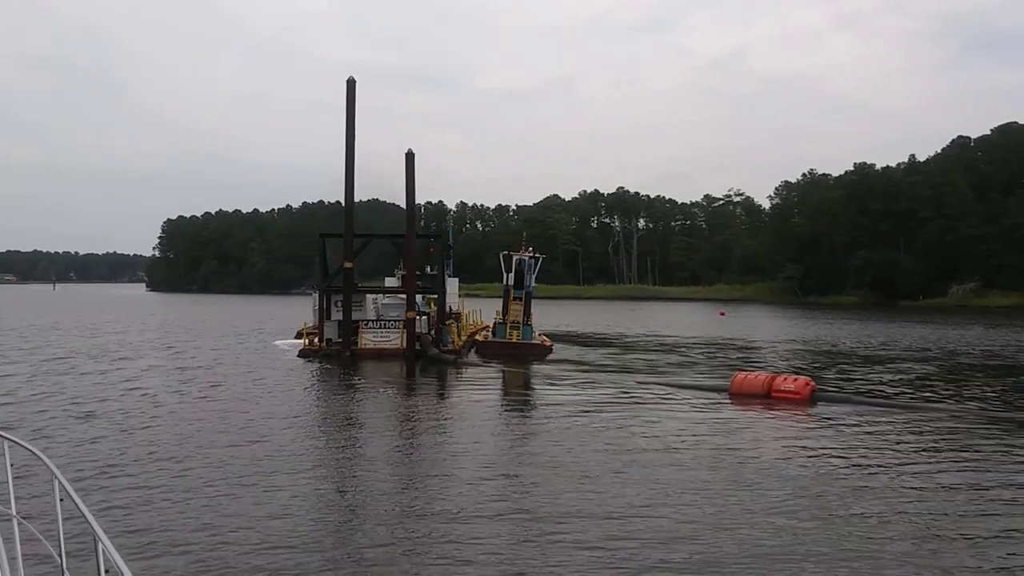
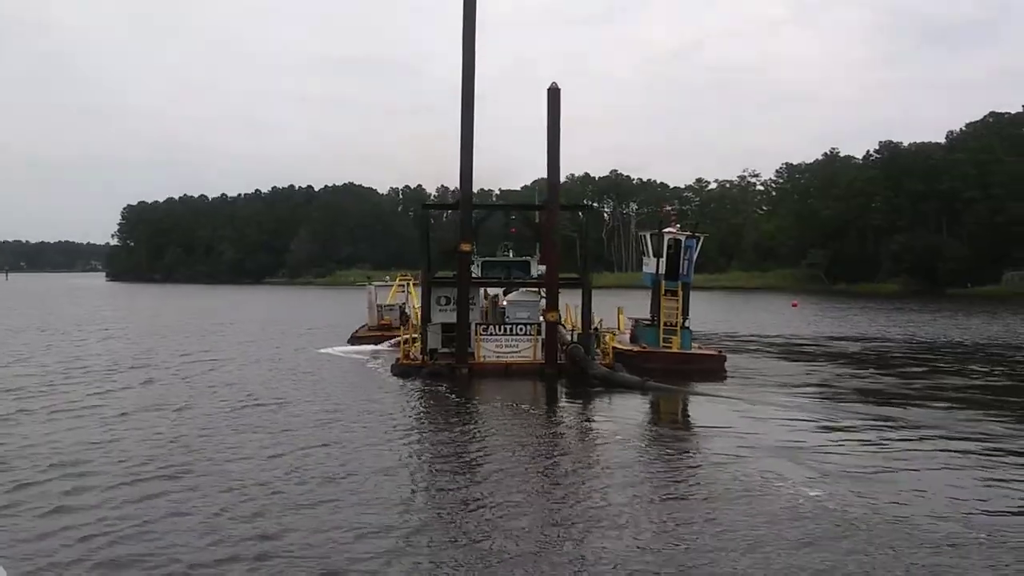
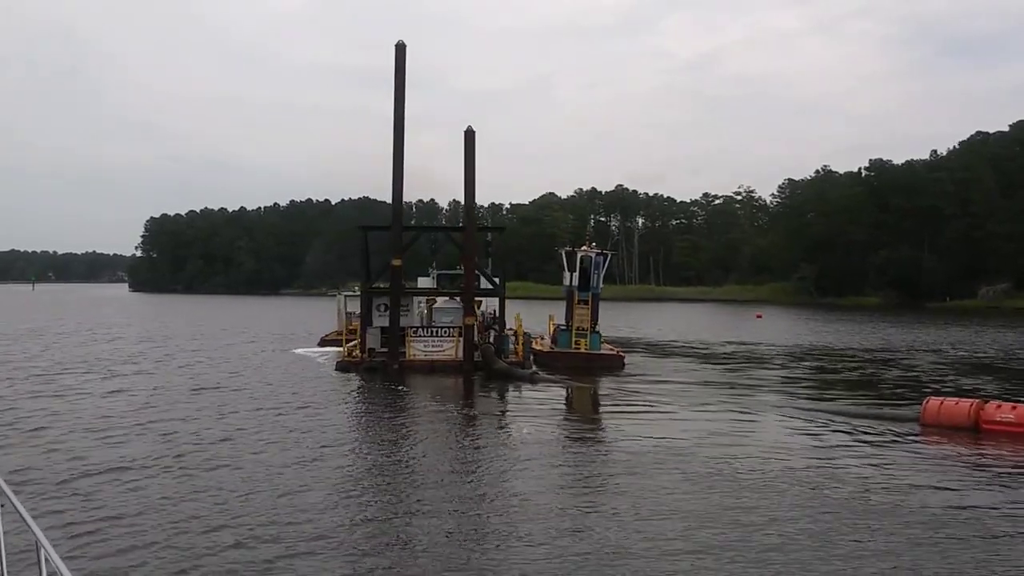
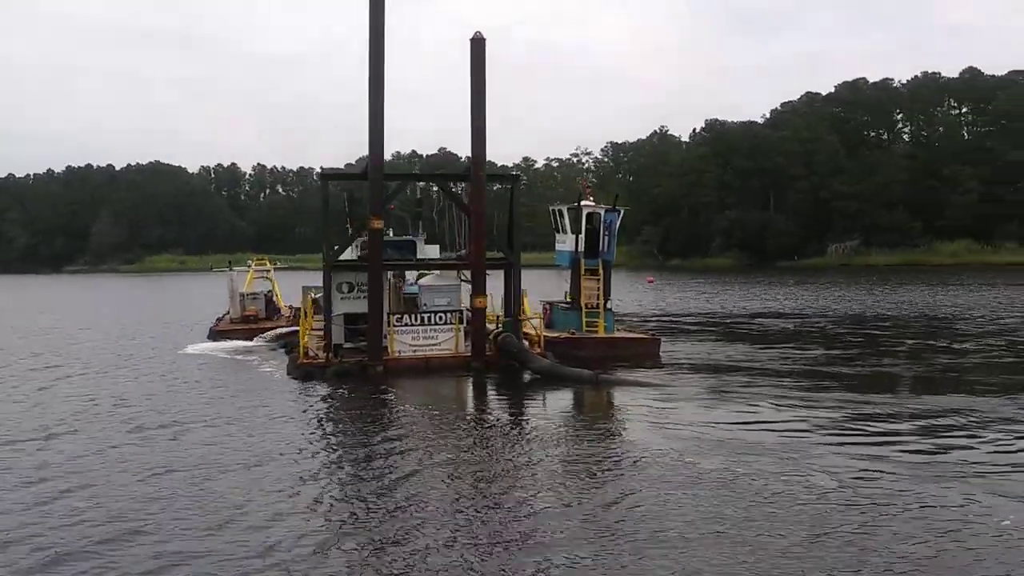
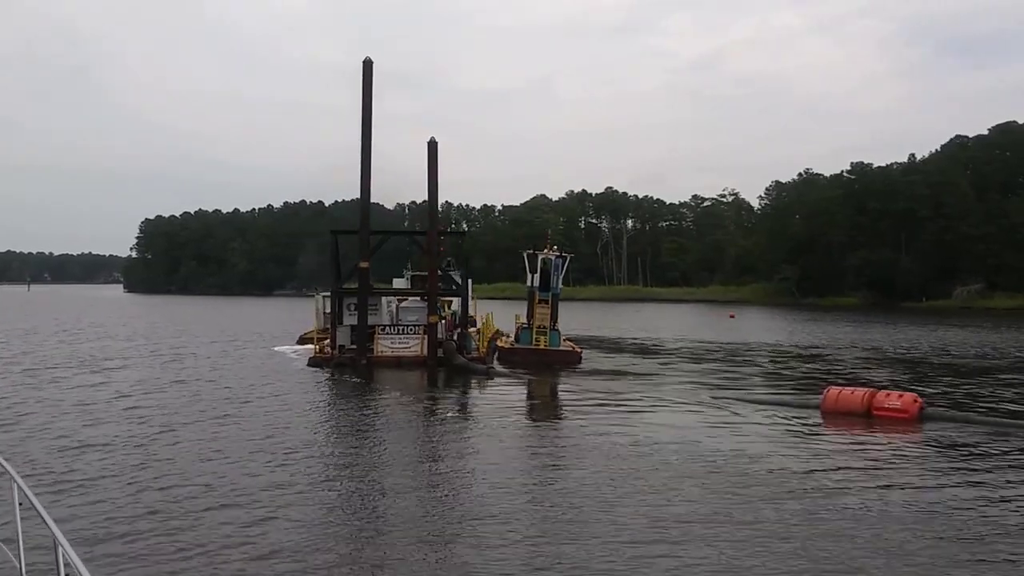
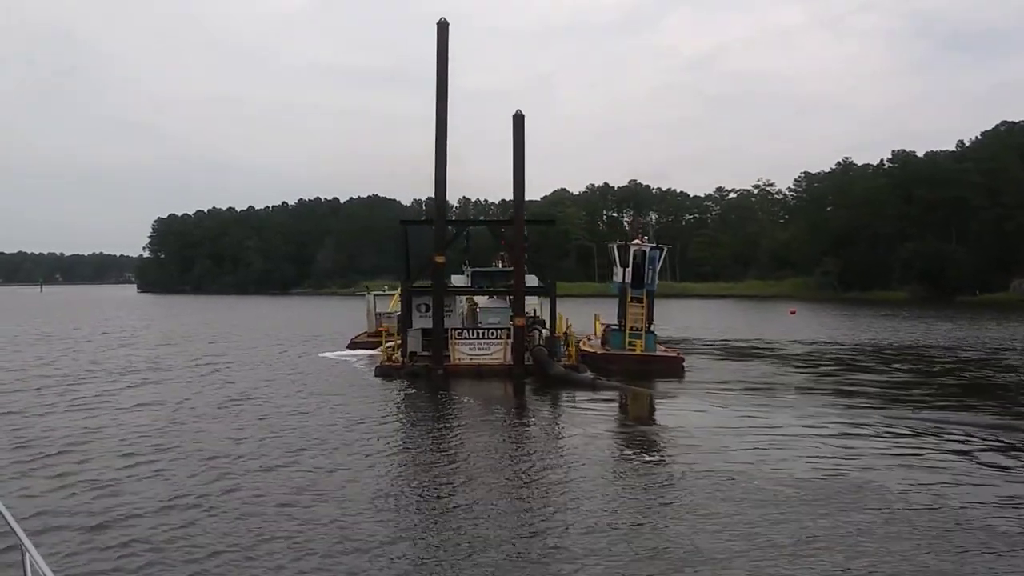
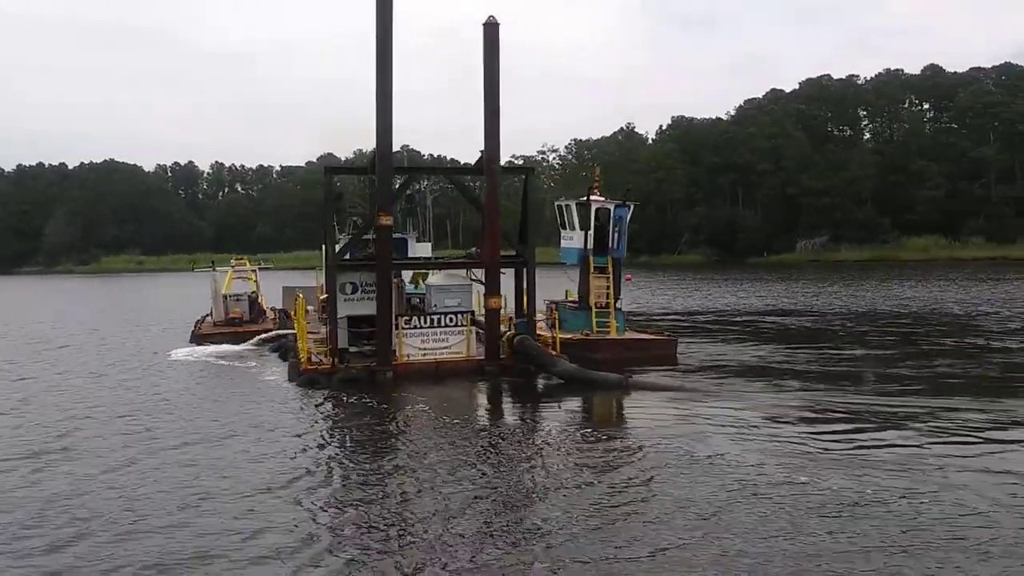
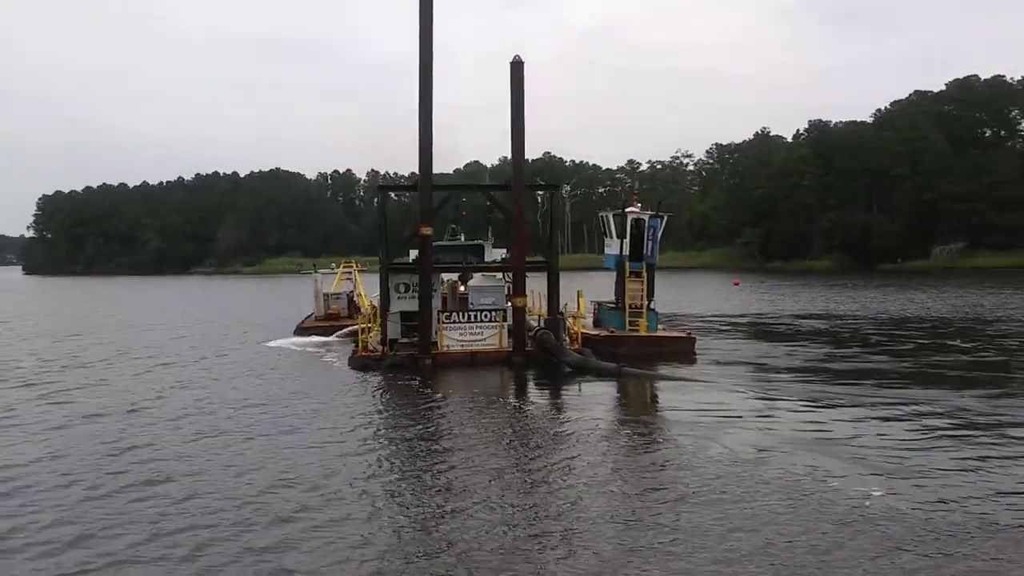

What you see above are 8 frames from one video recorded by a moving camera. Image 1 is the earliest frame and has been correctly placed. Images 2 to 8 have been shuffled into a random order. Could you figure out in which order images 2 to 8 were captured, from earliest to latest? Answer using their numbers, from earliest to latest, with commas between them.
5, 3, 6, 2, 8, 4, 7
